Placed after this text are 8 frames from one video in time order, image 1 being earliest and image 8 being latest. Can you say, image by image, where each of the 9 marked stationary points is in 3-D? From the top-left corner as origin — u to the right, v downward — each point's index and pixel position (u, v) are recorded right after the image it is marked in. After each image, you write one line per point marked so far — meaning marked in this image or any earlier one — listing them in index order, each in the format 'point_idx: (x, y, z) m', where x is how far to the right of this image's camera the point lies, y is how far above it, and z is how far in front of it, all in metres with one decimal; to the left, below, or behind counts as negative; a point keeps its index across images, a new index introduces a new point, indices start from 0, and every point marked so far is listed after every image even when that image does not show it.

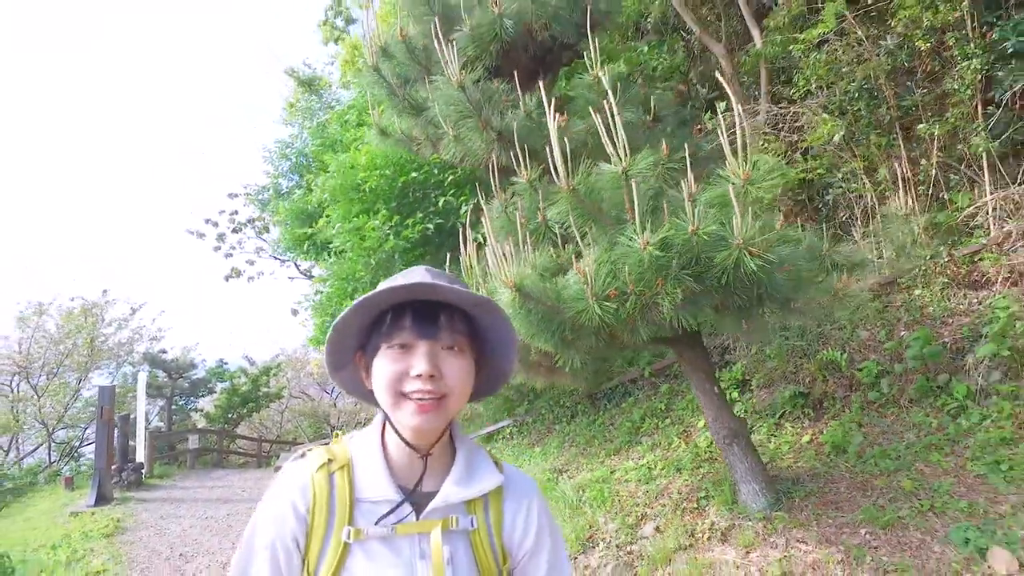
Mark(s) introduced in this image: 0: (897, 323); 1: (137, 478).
0: (+3.7, -0.3, +5.7) m
1: (-7.0, -3.5, +11.1) m
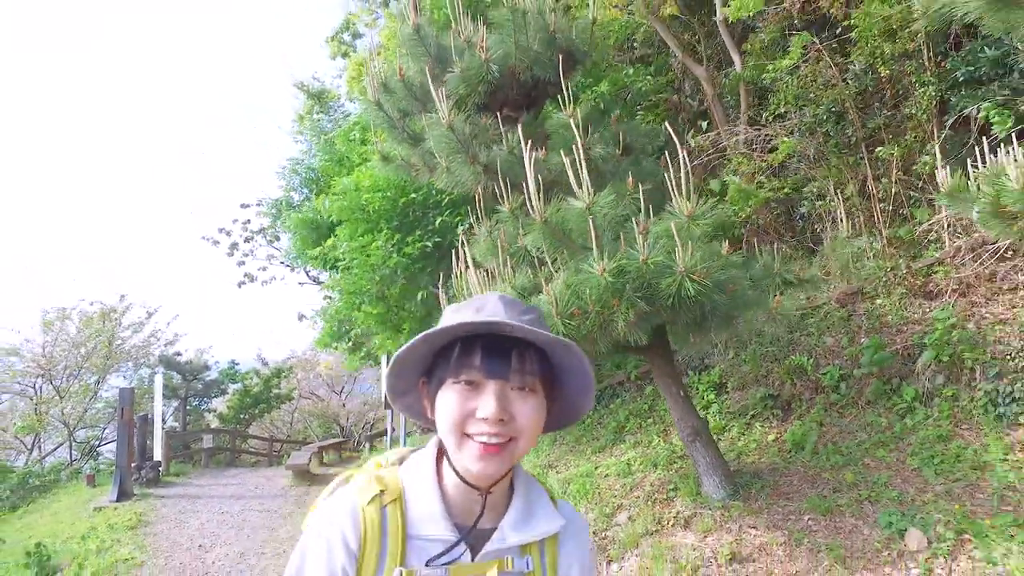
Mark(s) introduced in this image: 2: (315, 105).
0: (+3.6, -0.4, +6.2) m
1: (-7.0, -3.7, +11.8) m
2: (-4.8, +4.6, +14.7) m
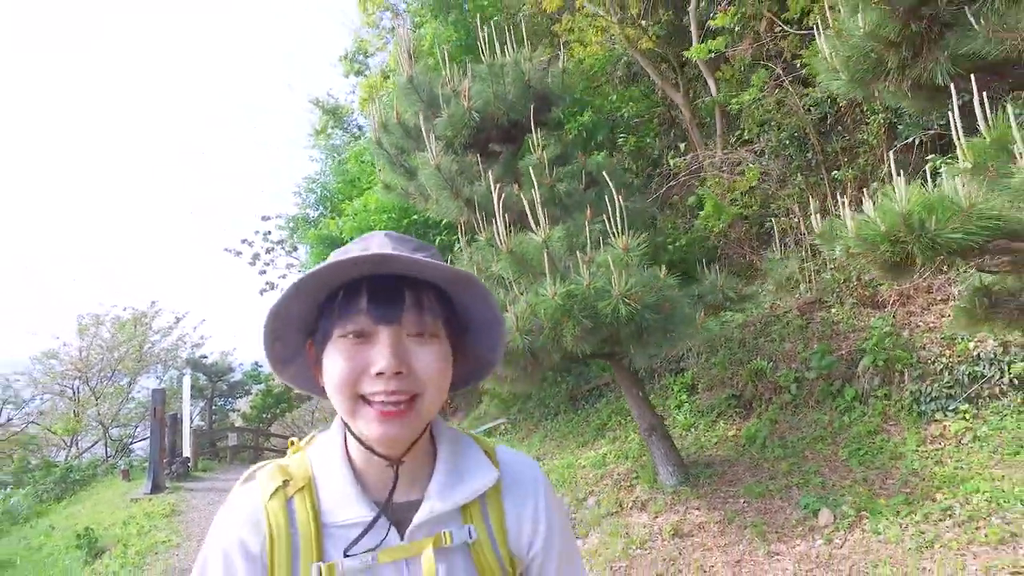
0: (+3.5, -0.5, +6.9) m
1: (-6.9, -3.8, +12.8) m
2: (-4.7, +4.4, +15.6) m
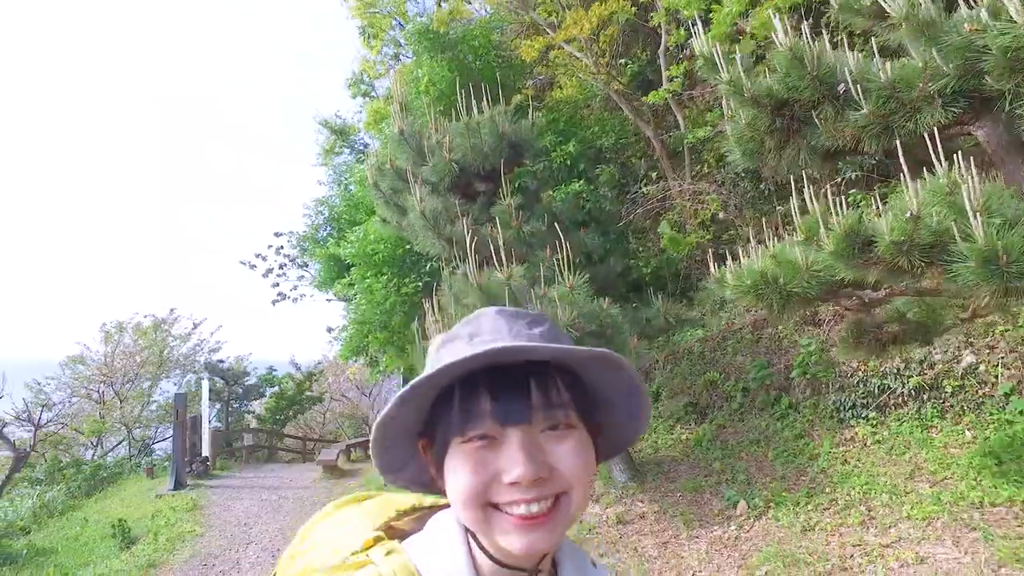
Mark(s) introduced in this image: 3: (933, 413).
0: (+3.2, -0.8, +7.8) m
1: (-7.1, -4.1, +13.9) m
2: (-4.8, +4.1, +16.6) m
3: (+4.1, -1.2, +5.8) m
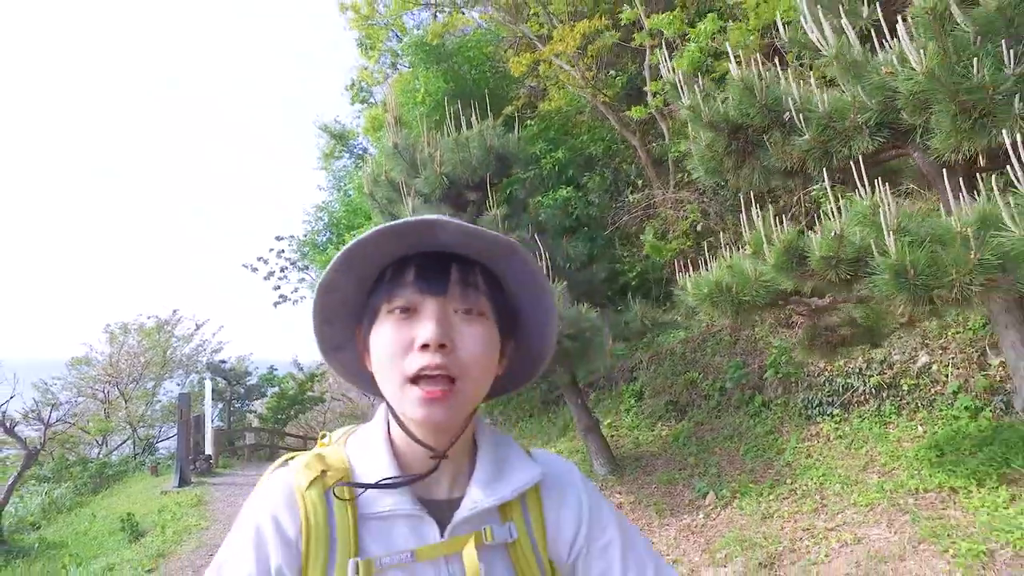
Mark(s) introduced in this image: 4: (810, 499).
0: (+3.1, -0.8, +8.2) m
1: (-7.2, -4.2, +14.3) m
2: (-4.9, +4.0, +17.1) m
3: (+3.9, -1.3, +6.3) m
4: (+2.6, -1.8, +5.2) m
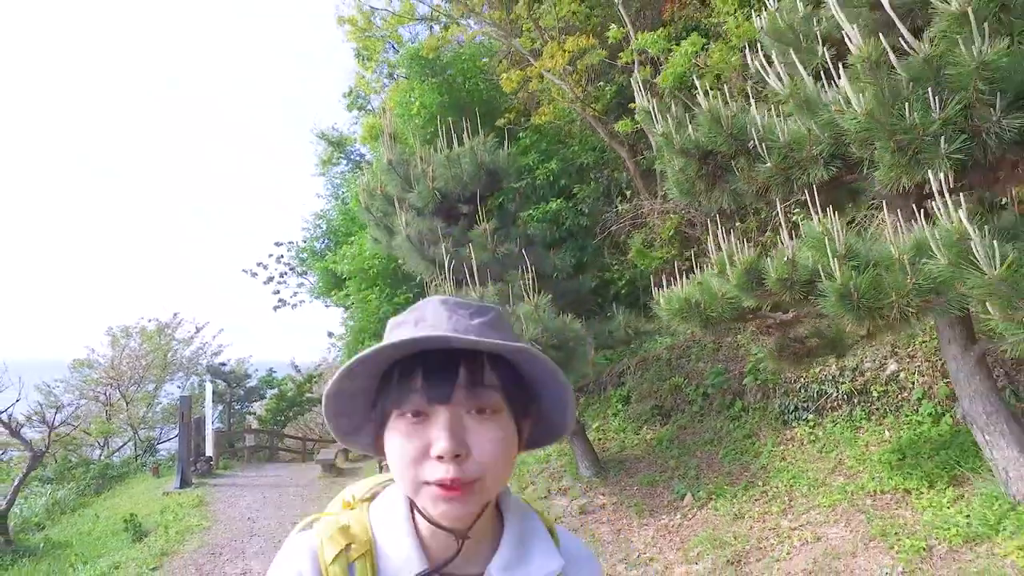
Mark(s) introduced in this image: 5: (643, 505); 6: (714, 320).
0: (+2.9, -1.0, +8.5) m
1: (-7.3, -4.3, +14.6) m
2: (-5.1, +3.9, +17.4) m
3: (+3.8, -1.4, +6.6) m
4: (+2.5, -2.0, +5.6) m
5: (+1.4, -2.3, +6.3) m
6: (+1.5, -0.2, +4.5) m
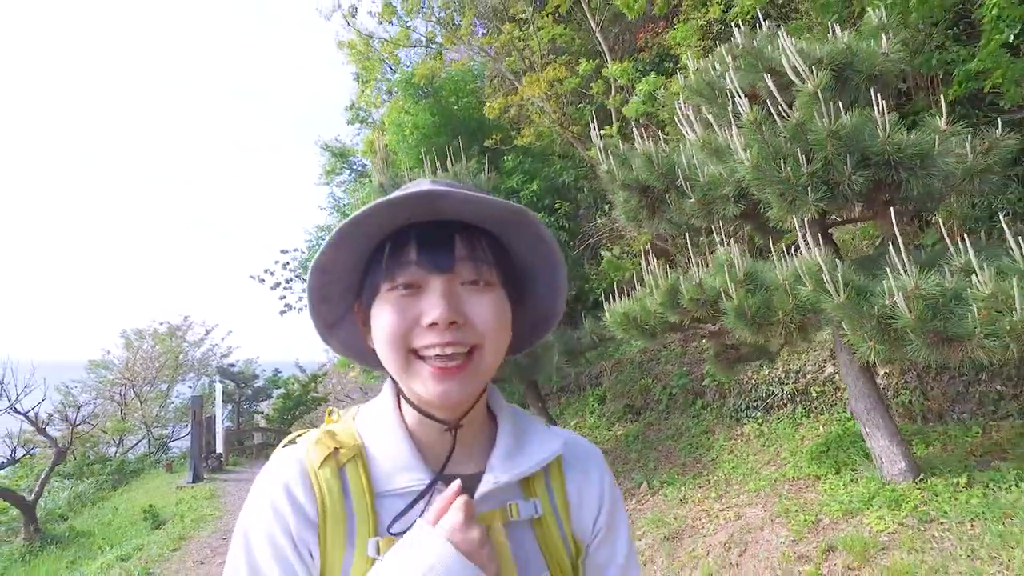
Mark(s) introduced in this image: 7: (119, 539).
0: (+2.7, -1.1, +9.3) m
1: (-7.5, -4.5, +15.5) m
2: (-5.2, +3.8, +18.3) m
3: (+3.5, -1.5, +7.4) m
4: (+2.2, -2.1, +6.4) m
5: (+1.1, -2.4, +7.1) m
6: (+1.2, -0.4, +5.3) m
7: (-6.8, -4.4, +10.5) m
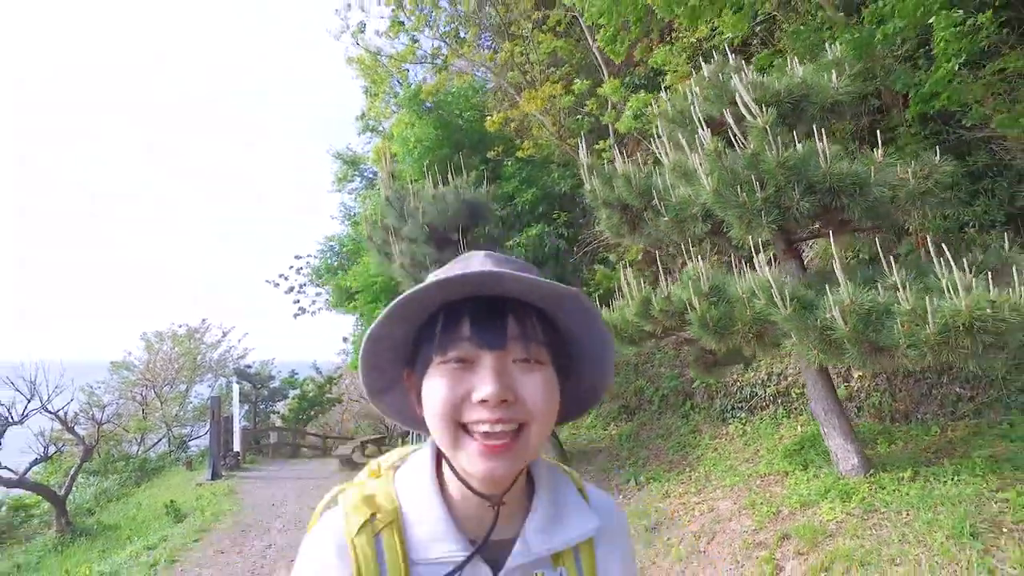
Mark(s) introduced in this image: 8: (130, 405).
0: (+2.7, -1.2, +9.7) m
1: (-7.4, -4.6, +16.2) m
2: (-5.1, +3.6, +18.9) m
3: (+3.5, -1.6, +7.8) m
4: (+2.1, -2.2, +6.8) m
5: (+1.1, -2.5, +7.6) m
6: (+1.1, -0.5, +5.7) m
7: (-6.8, -4.5, +11.2) m
8: (-11.4, -3.5, +18.2) m
